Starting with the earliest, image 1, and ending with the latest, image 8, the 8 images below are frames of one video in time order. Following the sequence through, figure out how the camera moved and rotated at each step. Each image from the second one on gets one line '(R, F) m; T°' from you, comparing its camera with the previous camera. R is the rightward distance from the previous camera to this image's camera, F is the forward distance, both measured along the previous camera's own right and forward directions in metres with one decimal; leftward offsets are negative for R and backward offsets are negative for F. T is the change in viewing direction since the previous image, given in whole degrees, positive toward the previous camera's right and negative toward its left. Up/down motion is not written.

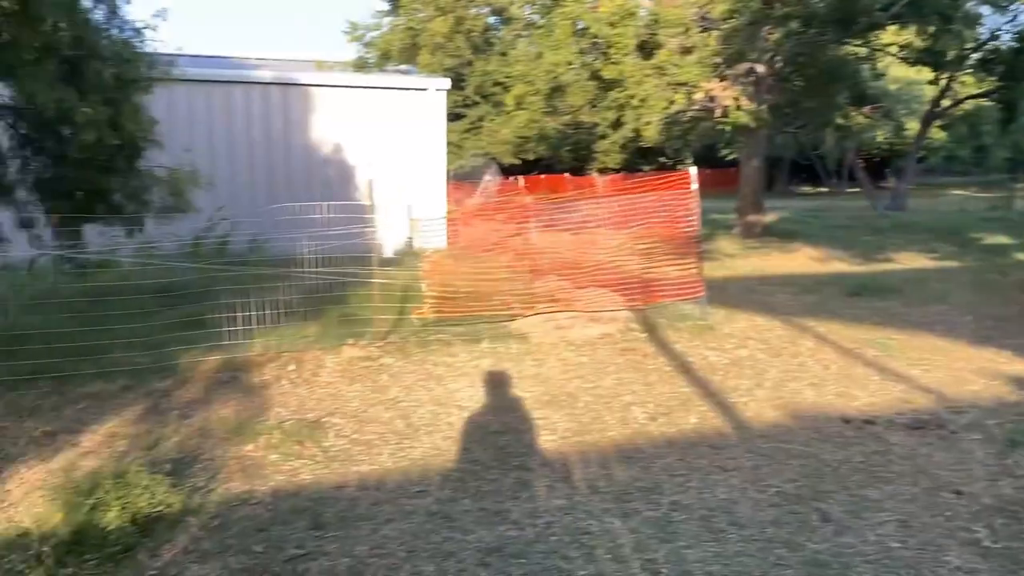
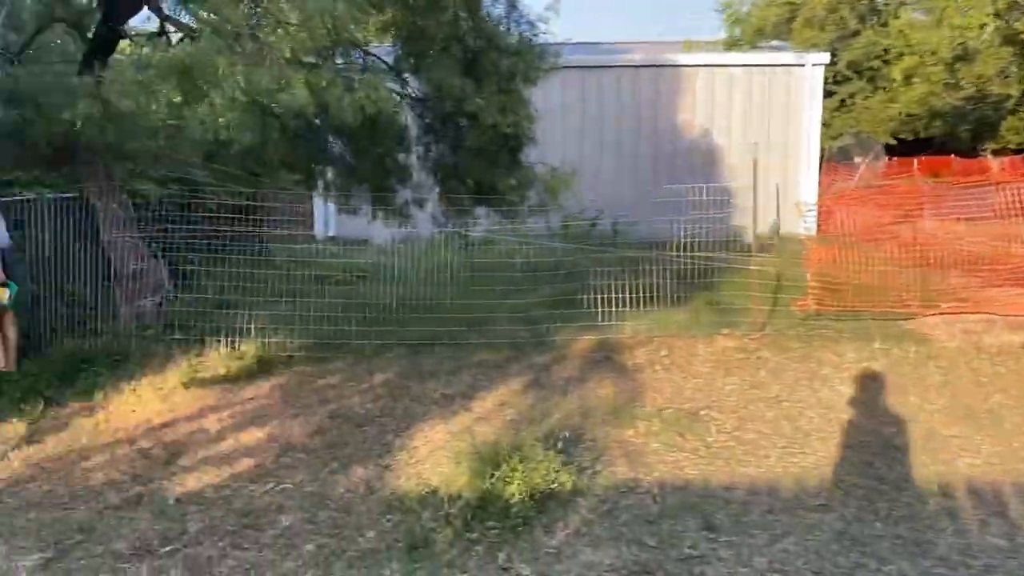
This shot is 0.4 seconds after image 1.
(-0.3, +0.2) m; -22°
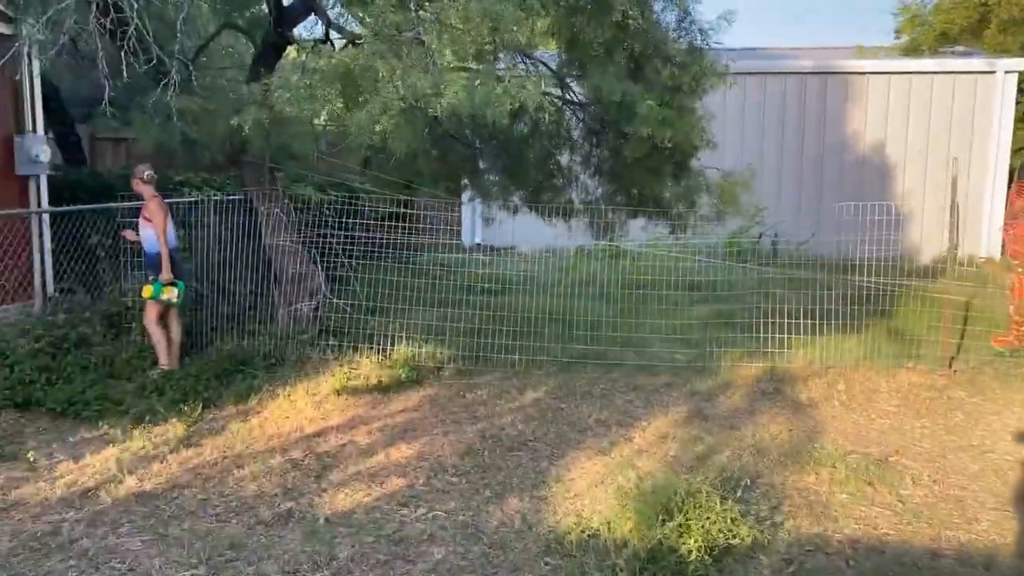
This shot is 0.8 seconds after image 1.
(-0.2, +0.3) m; -9°
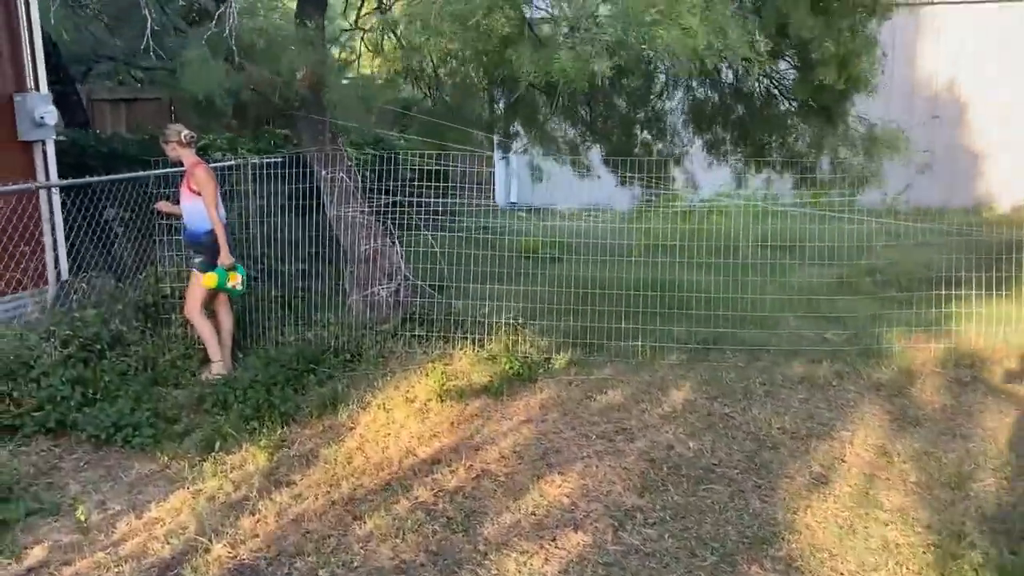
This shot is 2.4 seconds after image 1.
(-0.7, +1.1) m; 0°
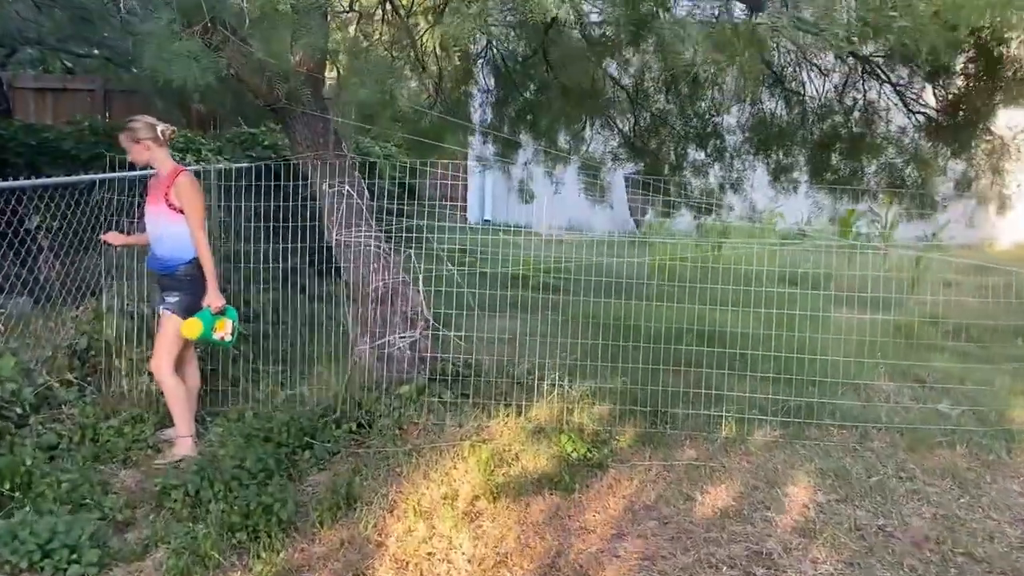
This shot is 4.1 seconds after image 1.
(-0.6, +1.1) m; +4°
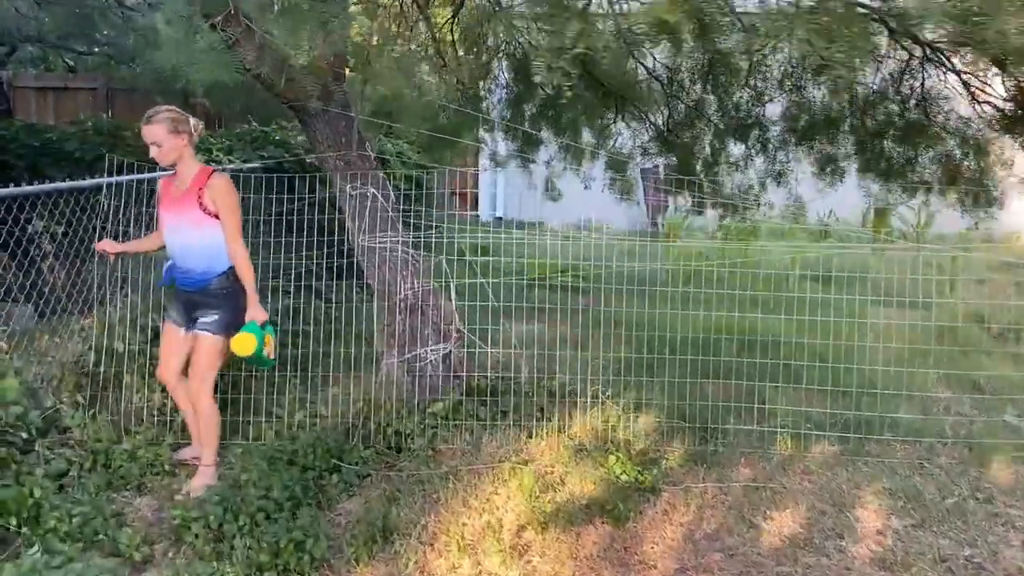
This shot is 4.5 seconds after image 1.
(-0.2, +0.3) m; 0°
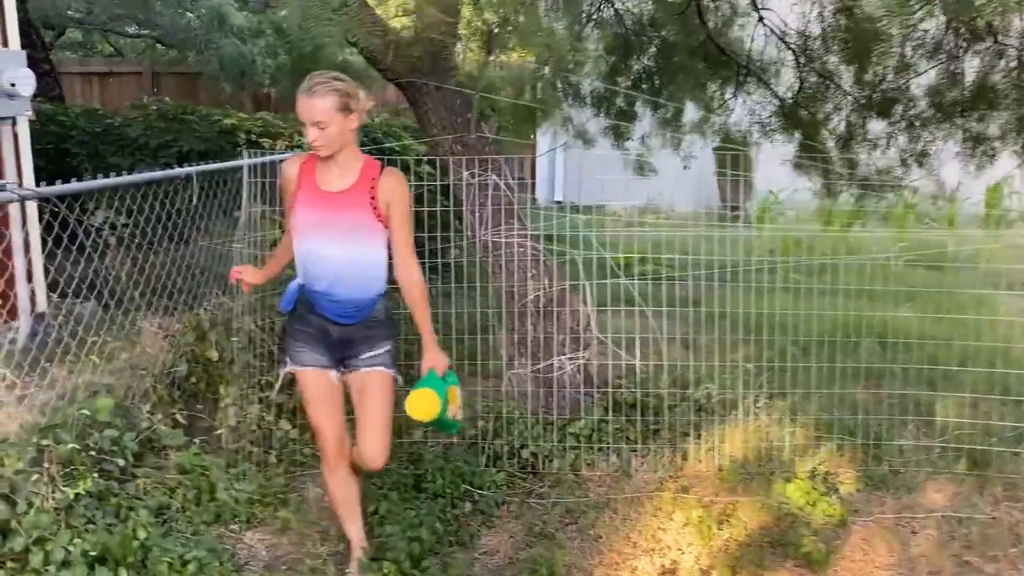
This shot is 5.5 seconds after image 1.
(-0.5, +0.5) m; -2°
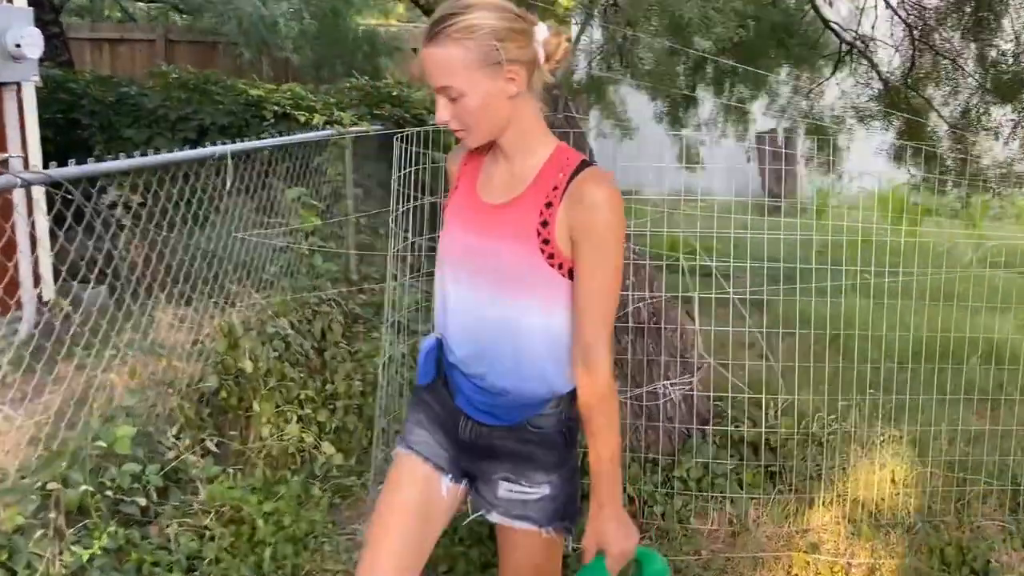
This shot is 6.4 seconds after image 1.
(-0.3, +0.5) m; 0°
